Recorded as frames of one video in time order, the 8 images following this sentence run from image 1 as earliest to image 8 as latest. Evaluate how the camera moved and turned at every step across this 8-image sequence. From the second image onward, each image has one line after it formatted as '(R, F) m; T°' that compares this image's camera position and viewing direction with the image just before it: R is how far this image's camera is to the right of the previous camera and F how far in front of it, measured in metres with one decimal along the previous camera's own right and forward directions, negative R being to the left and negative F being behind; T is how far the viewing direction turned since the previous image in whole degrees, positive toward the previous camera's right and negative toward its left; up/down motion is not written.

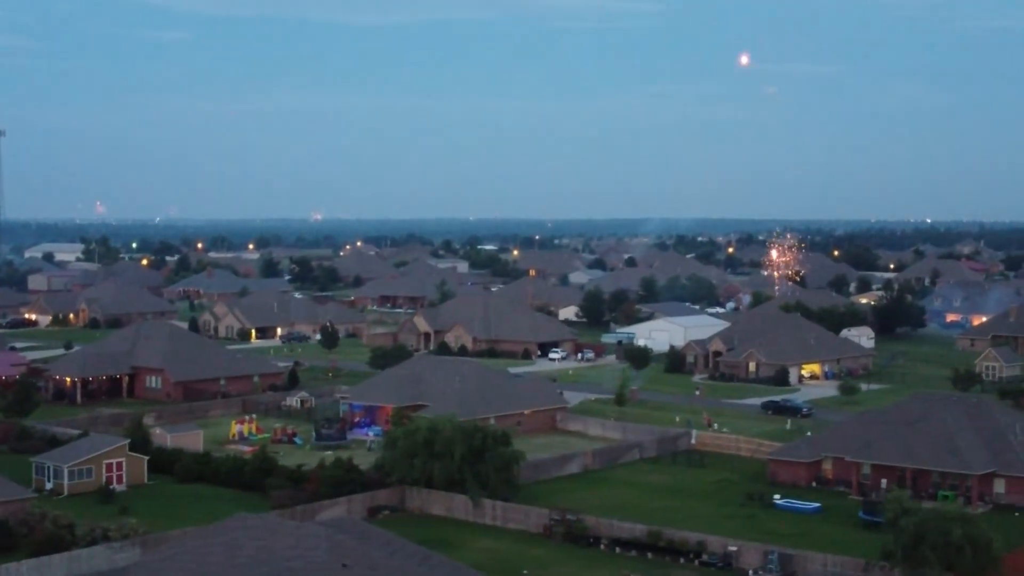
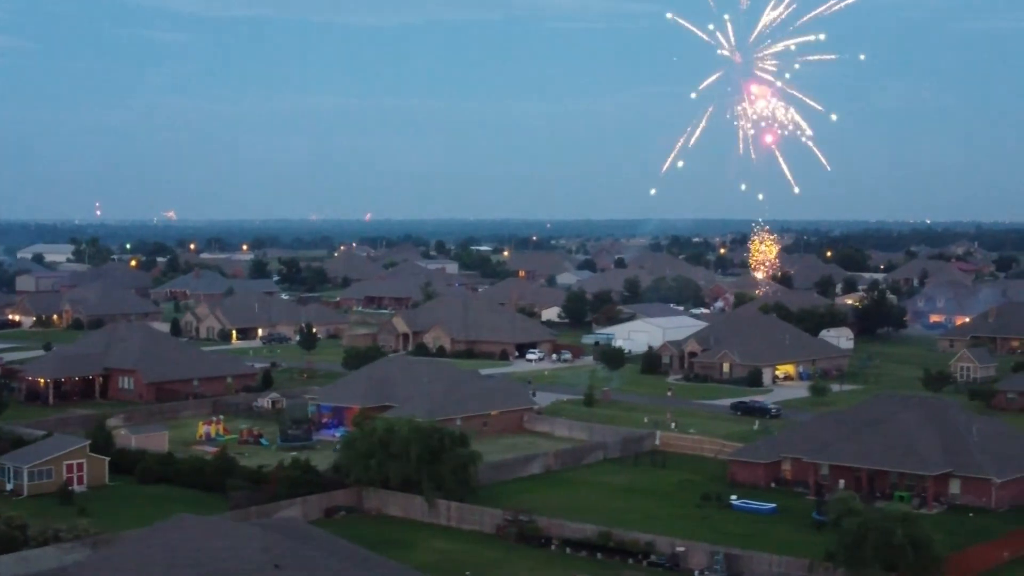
(+0.7, -0.1) m; 0°
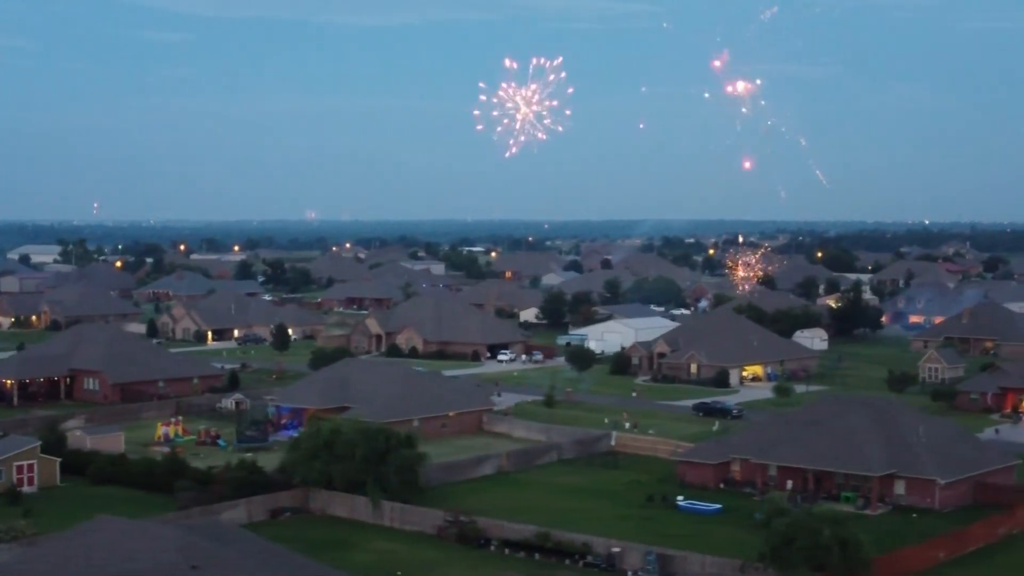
(+0.9, -0.1) m; 0°
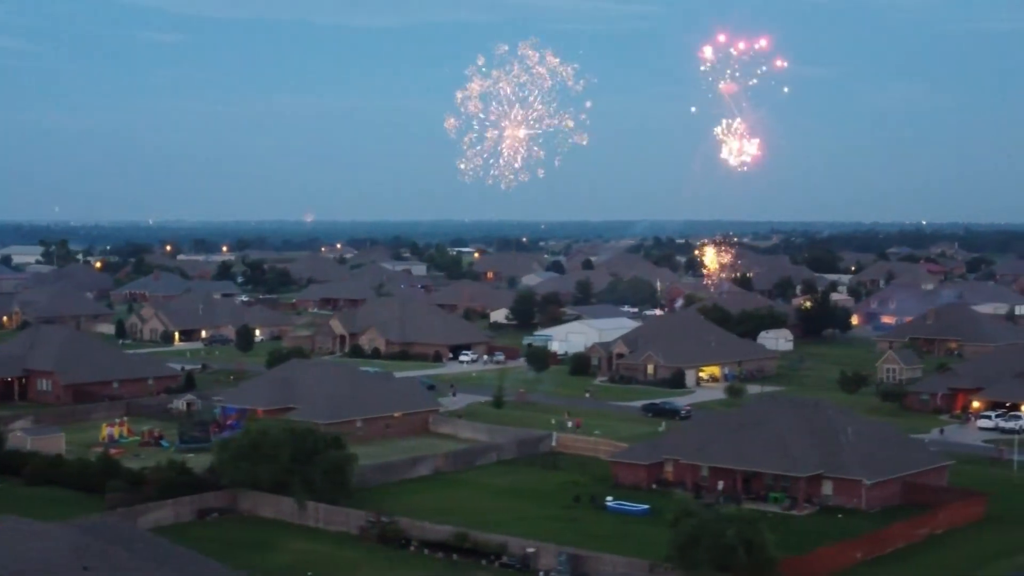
(+1.1, -0.1) m; 0°
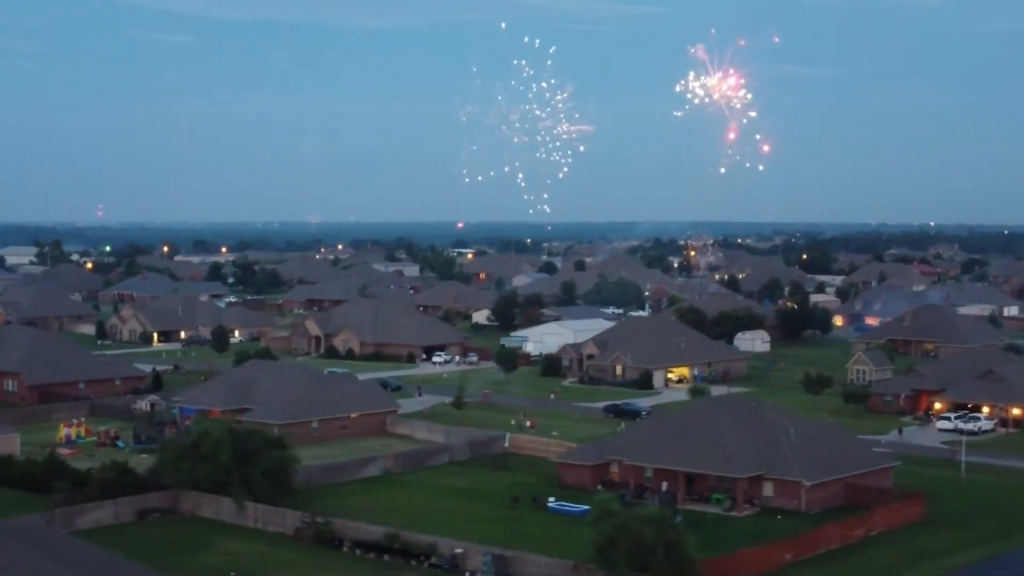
(+1.1, -0.1) m; 0°
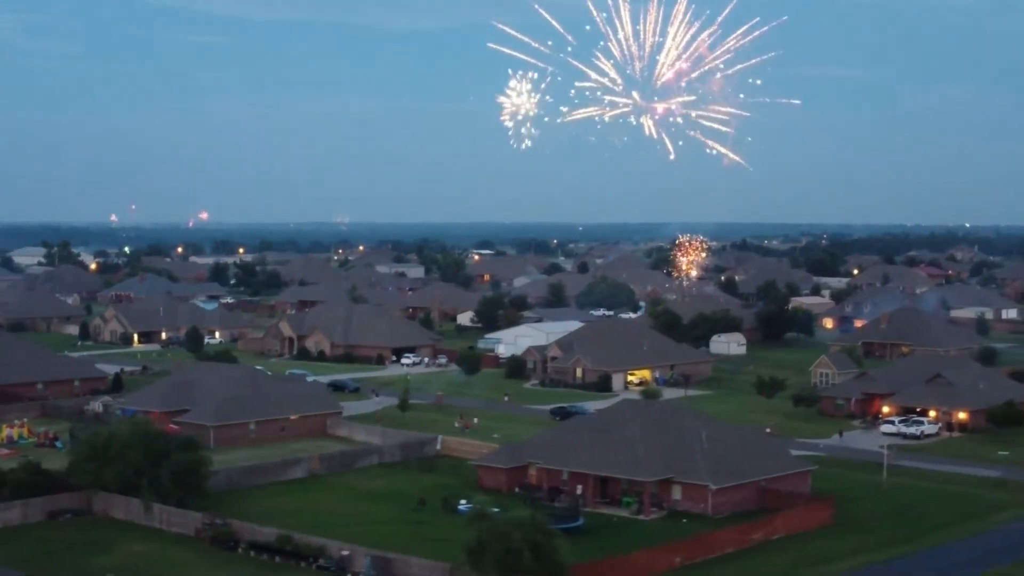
(+2.0, -0.1) m; -1°
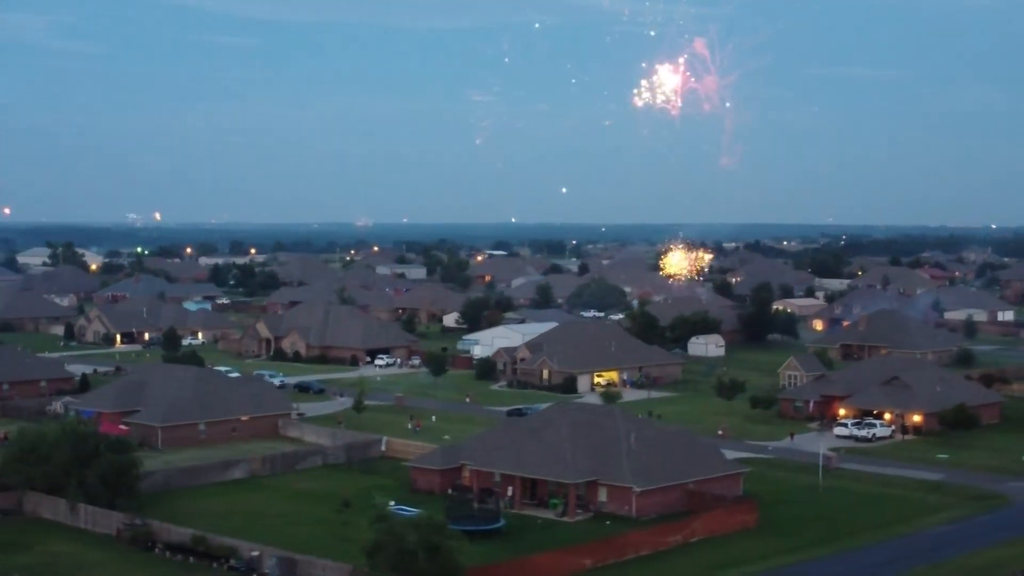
(+1.6, -0.1) m; -1°
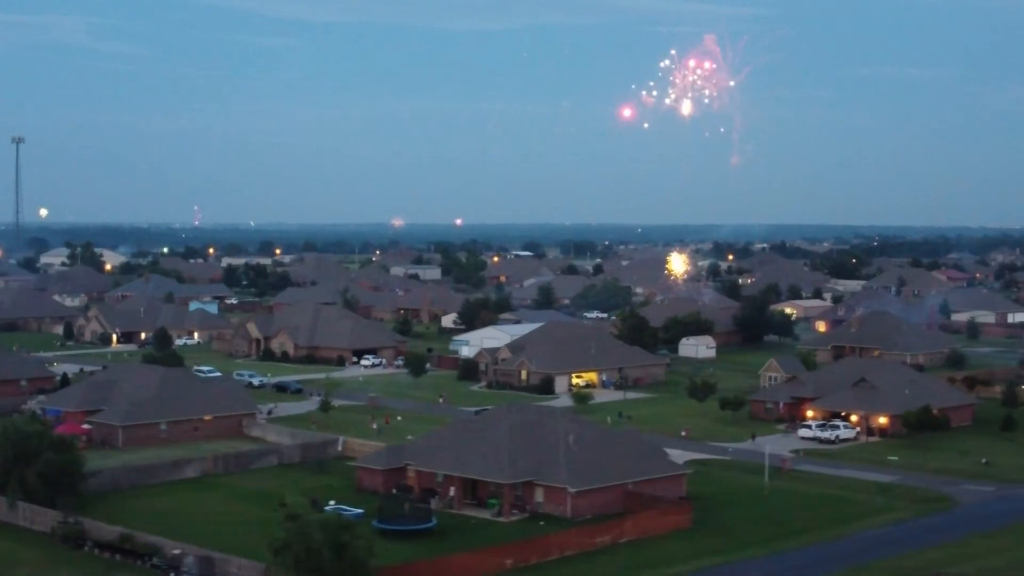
(+1.7, -0.1) m; -1°
